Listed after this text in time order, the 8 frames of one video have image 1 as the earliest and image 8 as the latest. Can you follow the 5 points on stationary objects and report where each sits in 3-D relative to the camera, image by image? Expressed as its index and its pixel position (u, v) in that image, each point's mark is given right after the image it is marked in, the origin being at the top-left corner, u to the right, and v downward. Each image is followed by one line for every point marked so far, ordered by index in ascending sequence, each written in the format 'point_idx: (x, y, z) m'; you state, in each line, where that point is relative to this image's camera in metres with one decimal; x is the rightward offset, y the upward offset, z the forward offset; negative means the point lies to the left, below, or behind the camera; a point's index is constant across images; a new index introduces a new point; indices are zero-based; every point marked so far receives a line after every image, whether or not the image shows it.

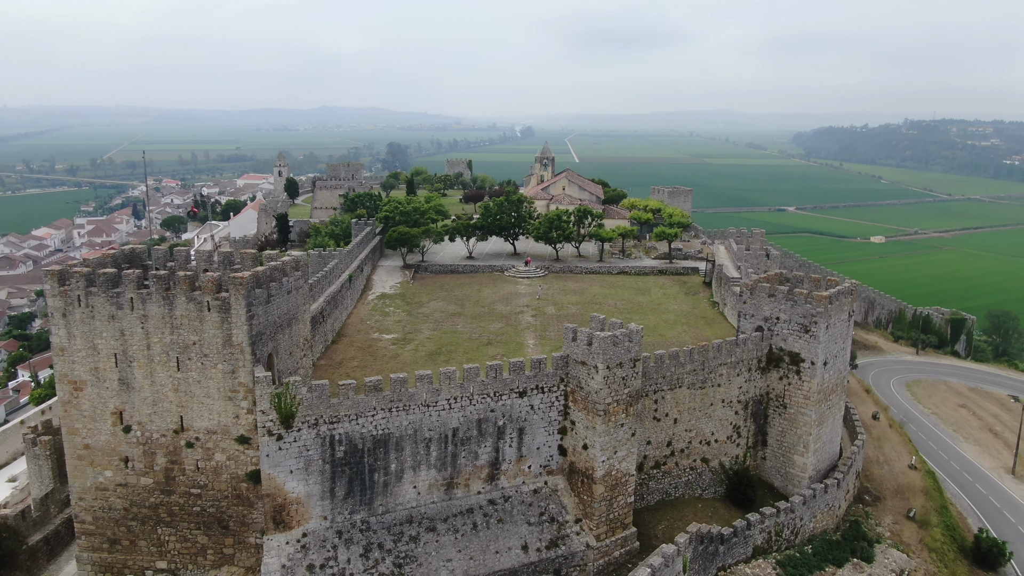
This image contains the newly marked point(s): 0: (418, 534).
0: (-1.9, -5.1, +15.9) m
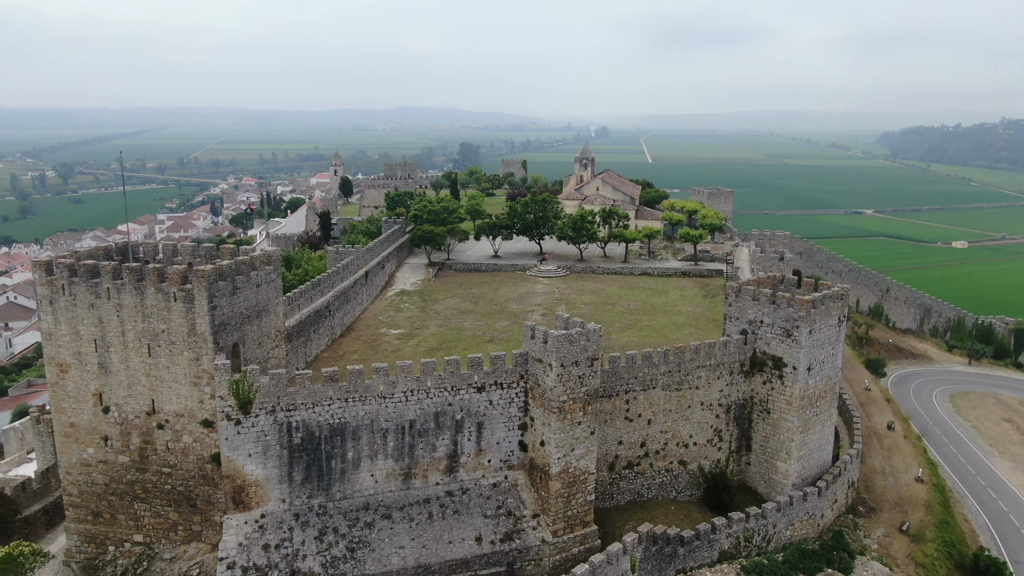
0: (-3.0, -5.0, +16.5) m
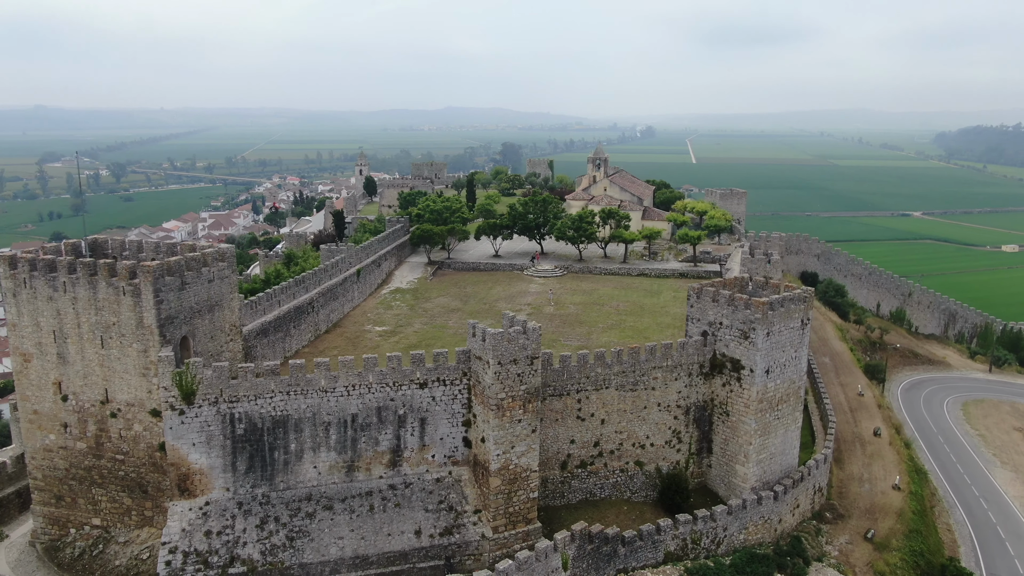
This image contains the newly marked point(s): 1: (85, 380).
0: (-4.3, -4.9, +16.9) m
1: (-9.4, -2.0, +16.9) m
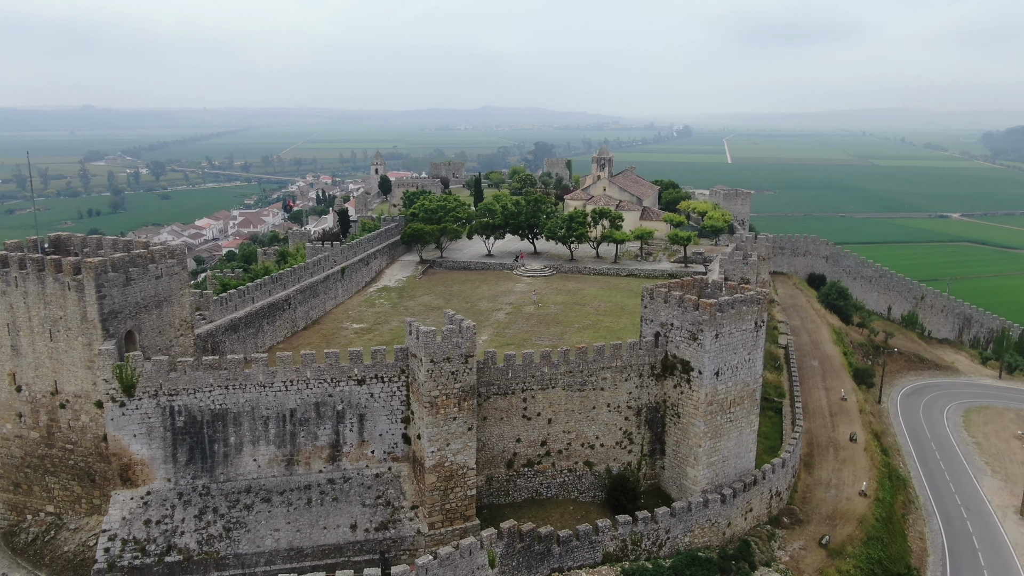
0: (-5.8, -4.8, +17.3) m
1: (-10.8, -1.9, +17.5) m
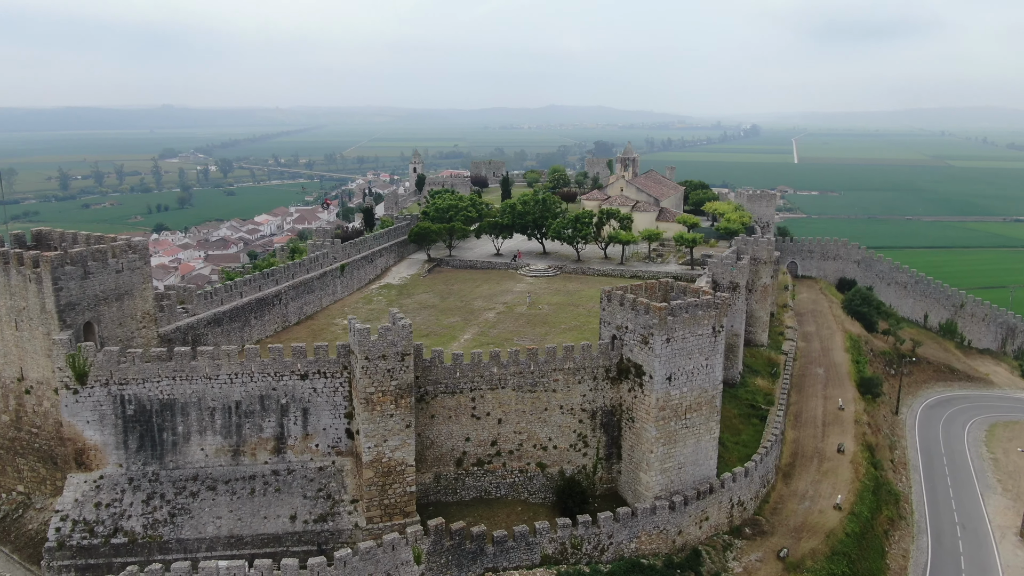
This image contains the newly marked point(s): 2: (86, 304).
0: (-7.3, -4.7, +17.9) m
1: (-12.2, -1.7, +18.6) m
2: (-9.9, -0.4, +18.0) m
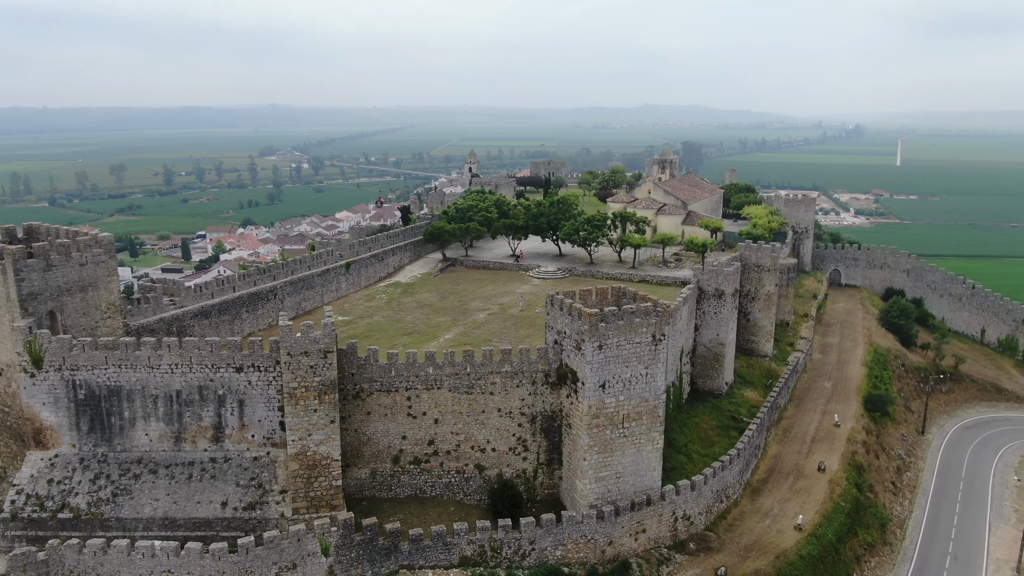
0: (-9.1, -4.6, +19.0) m
1: (-13.8, -1.4, +20.2) m
2: (-11.6, -0.2, +19.4) m
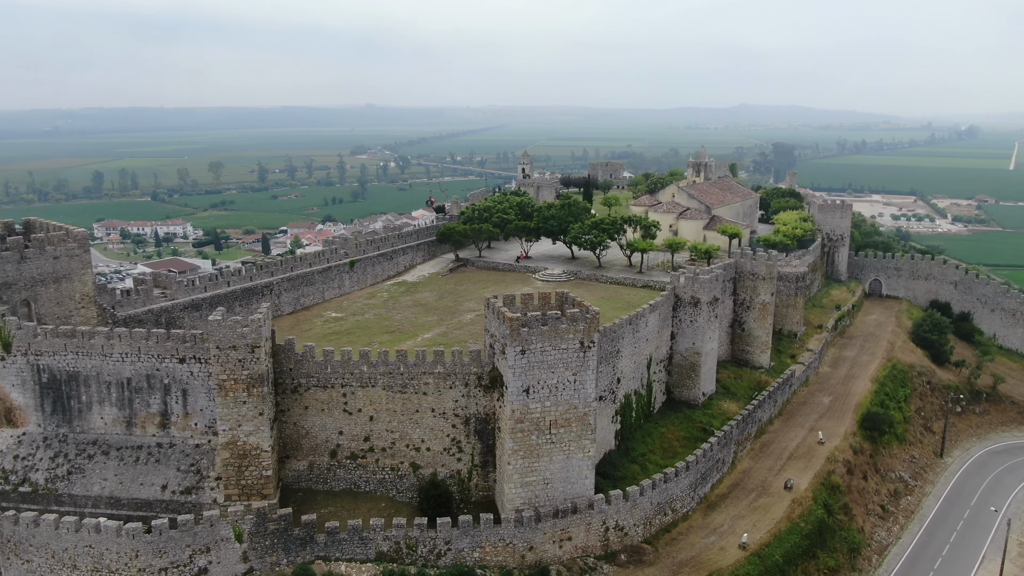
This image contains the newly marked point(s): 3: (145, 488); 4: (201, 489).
0: (-11.0, -4.4, +20.3) m
1: (-15.4, -1.1, +22.0) m
2: (-13.3, +0.1, +21.0) m
3: (-9.4, -5.1, +19.7) m
4: (-7.9, -5.1, +19.5) m
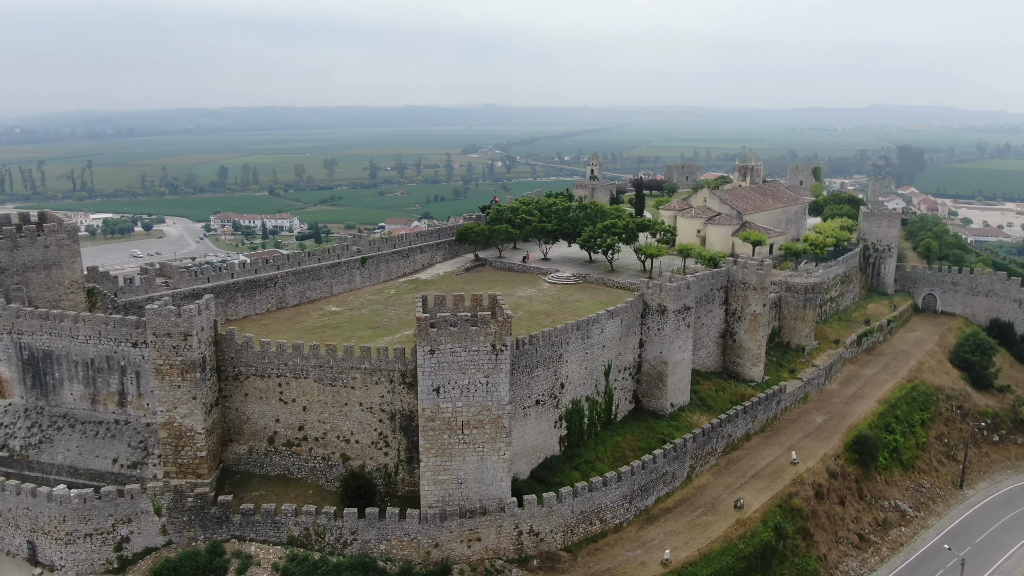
0: (-13.0, -4.0, +22.3) m
1: (-17.0, -0.6, +24.6) m
2: (-15.0, +0.6, +23.3) m
3: (-11.5, -4.8, +21.4) m
4: (-10.0, -4.8, +21.0) m
